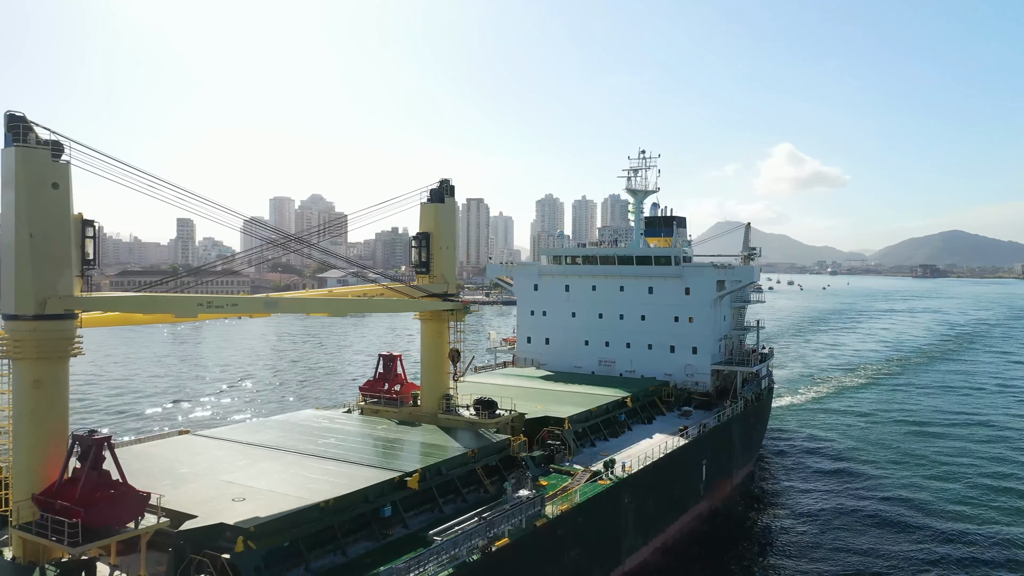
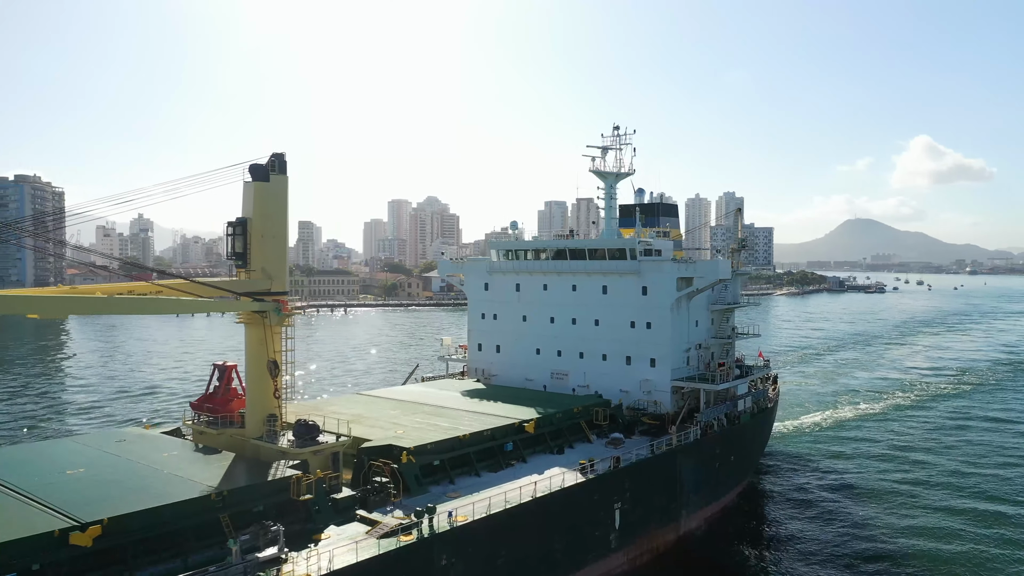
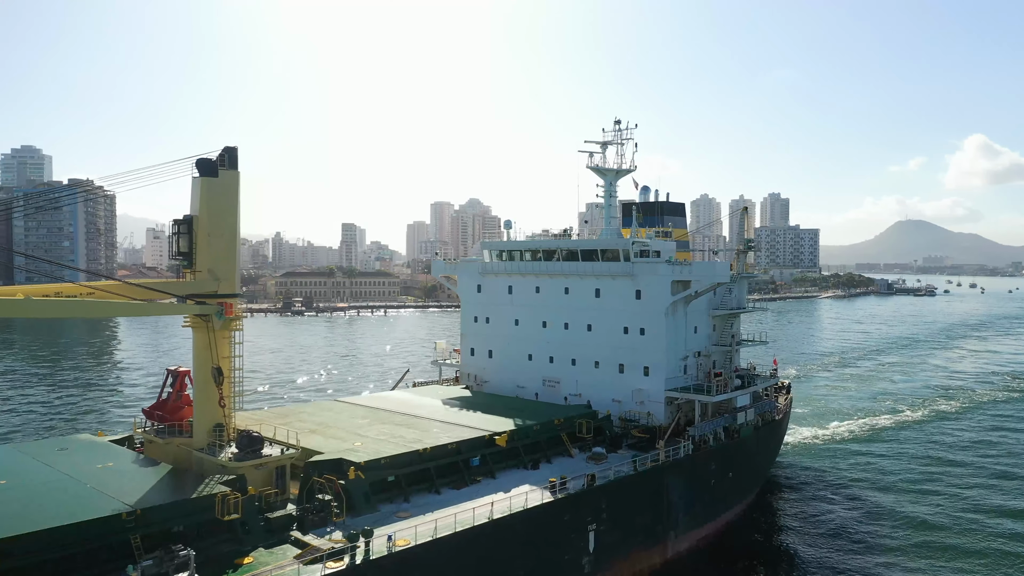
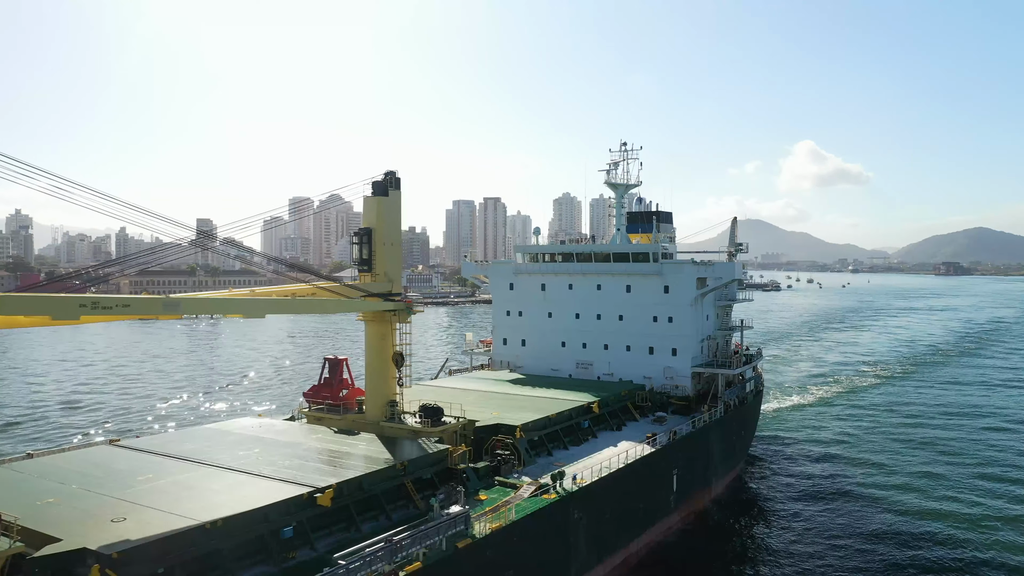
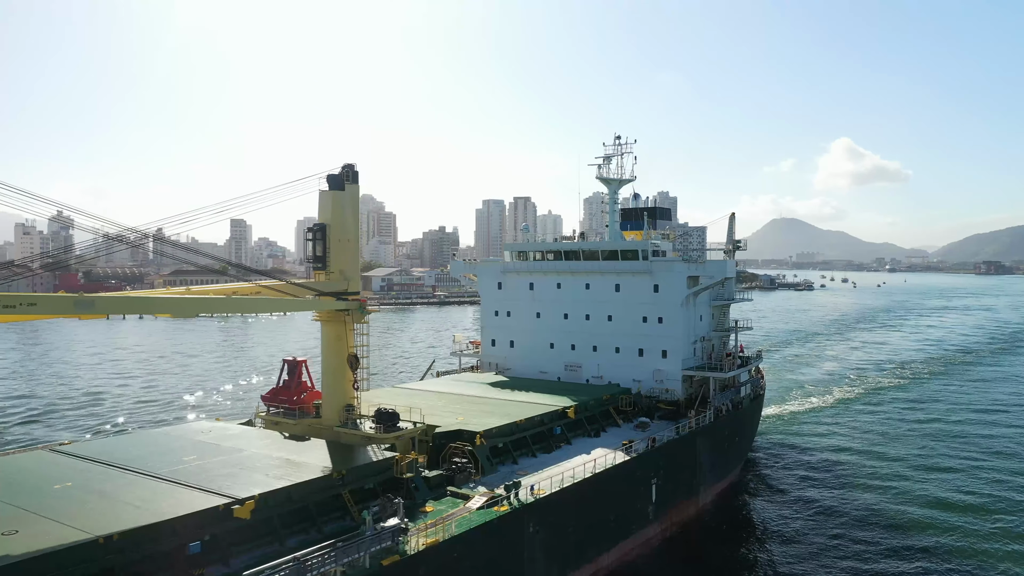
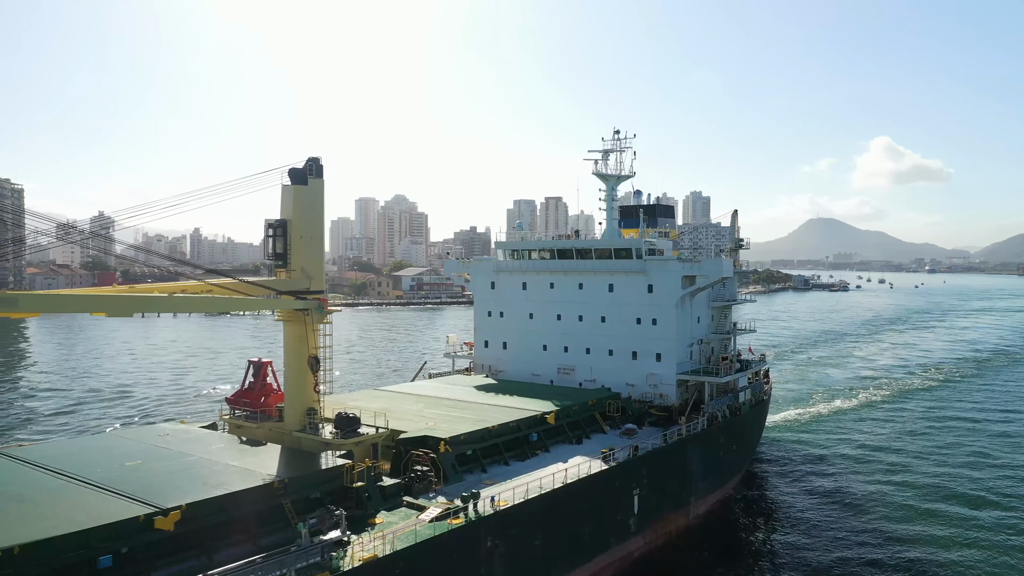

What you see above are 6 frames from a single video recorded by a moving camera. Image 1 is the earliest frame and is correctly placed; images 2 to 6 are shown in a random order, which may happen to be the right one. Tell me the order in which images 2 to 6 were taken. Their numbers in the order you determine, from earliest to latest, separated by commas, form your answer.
4, 5, 6, 2, 3
